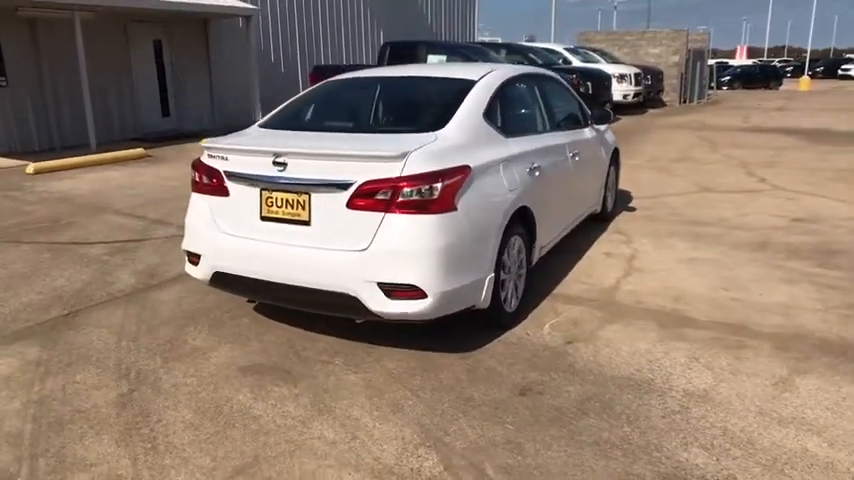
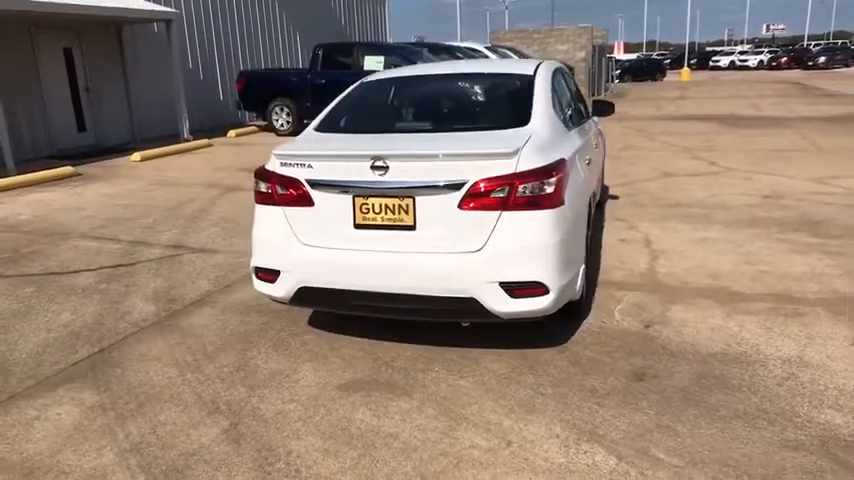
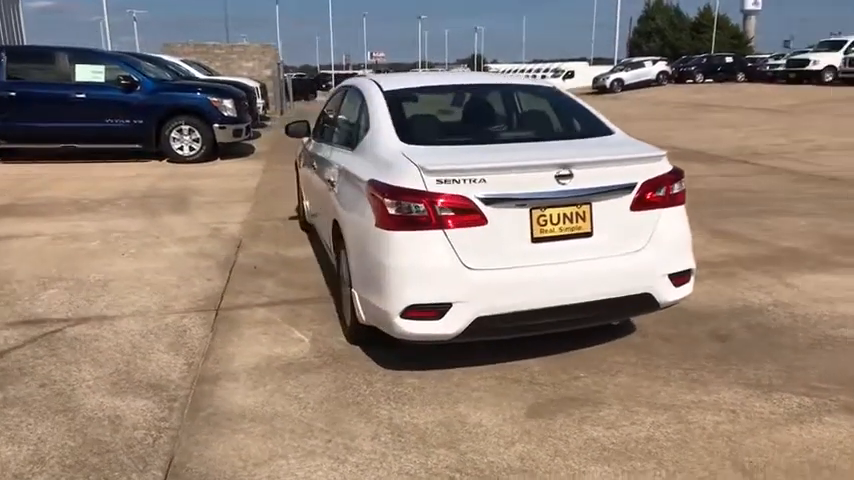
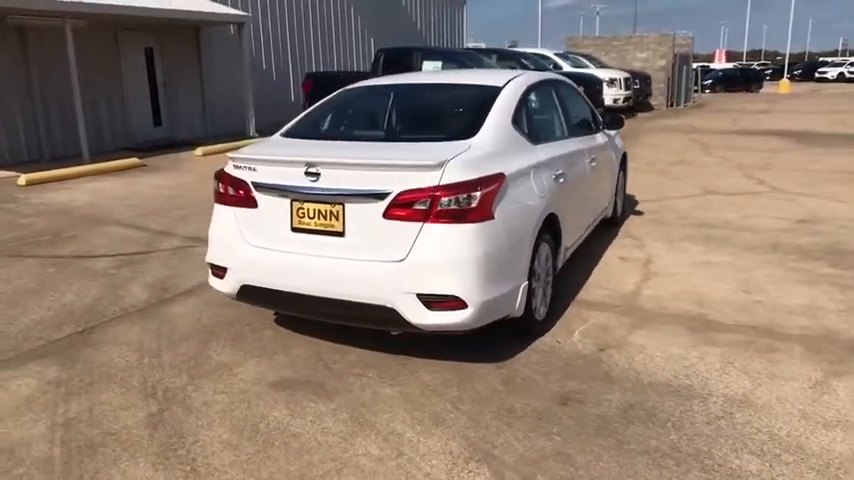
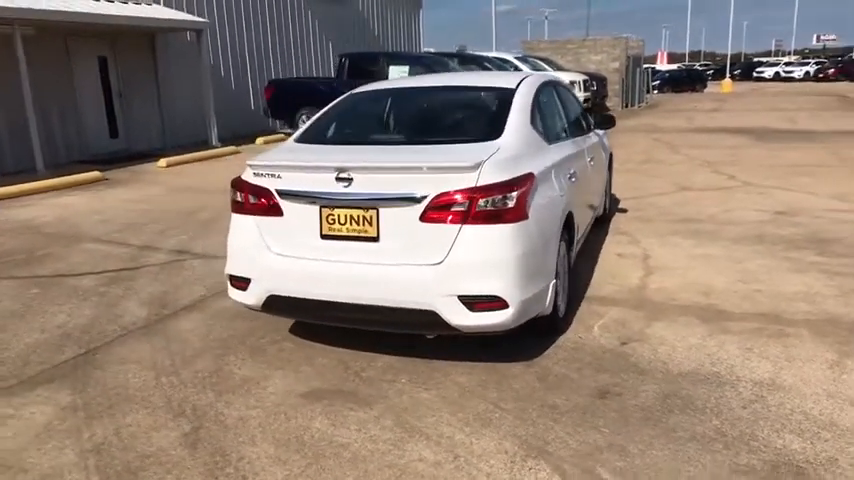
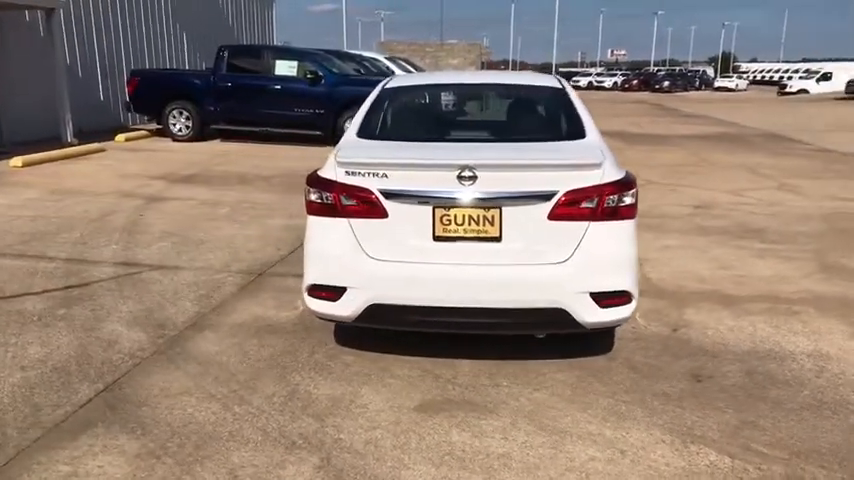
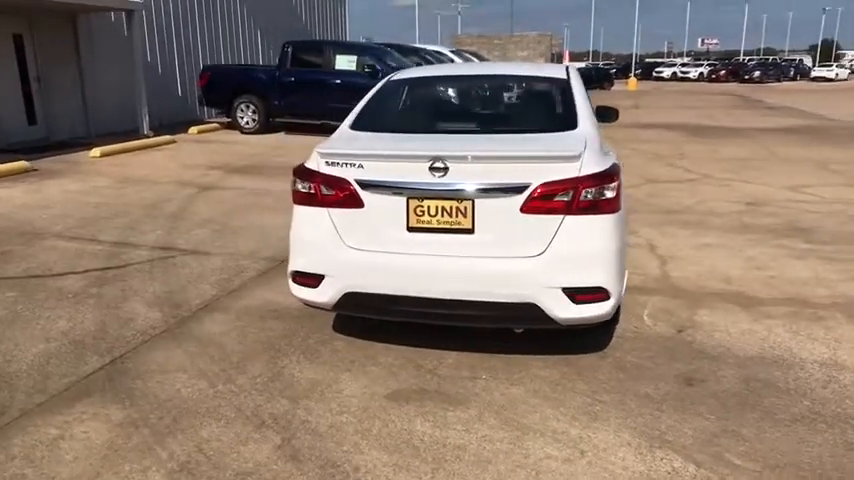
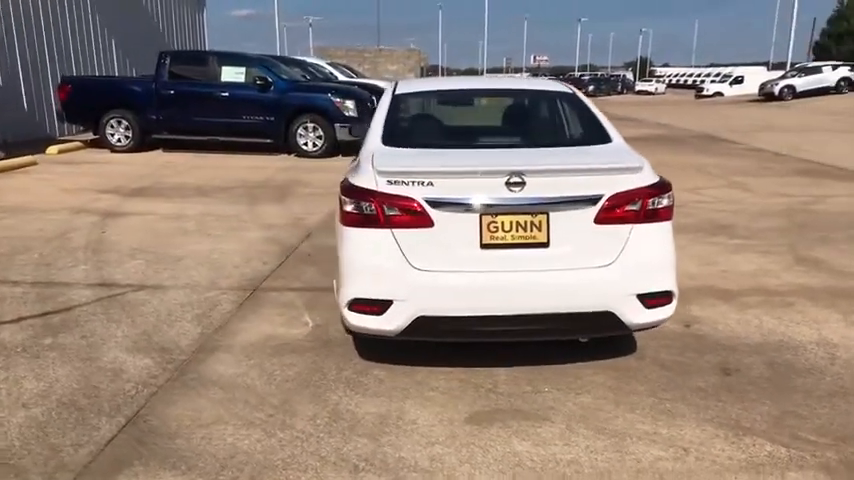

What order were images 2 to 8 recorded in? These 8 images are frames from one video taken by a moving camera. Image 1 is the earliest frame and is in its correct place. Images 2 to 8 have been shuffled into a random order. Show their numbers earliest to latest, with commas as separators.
4, 5, 2, 7, 6, 8, 3
